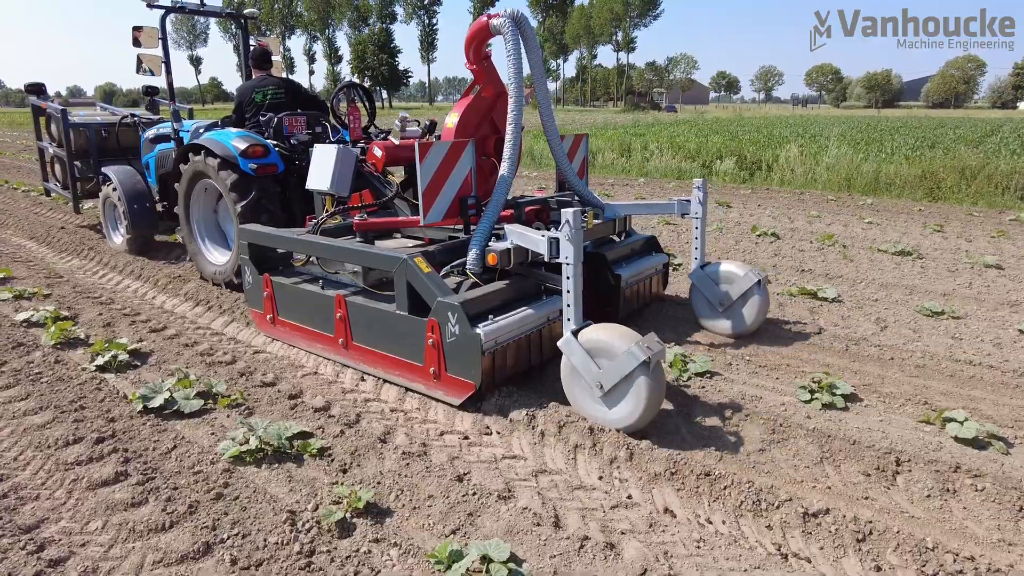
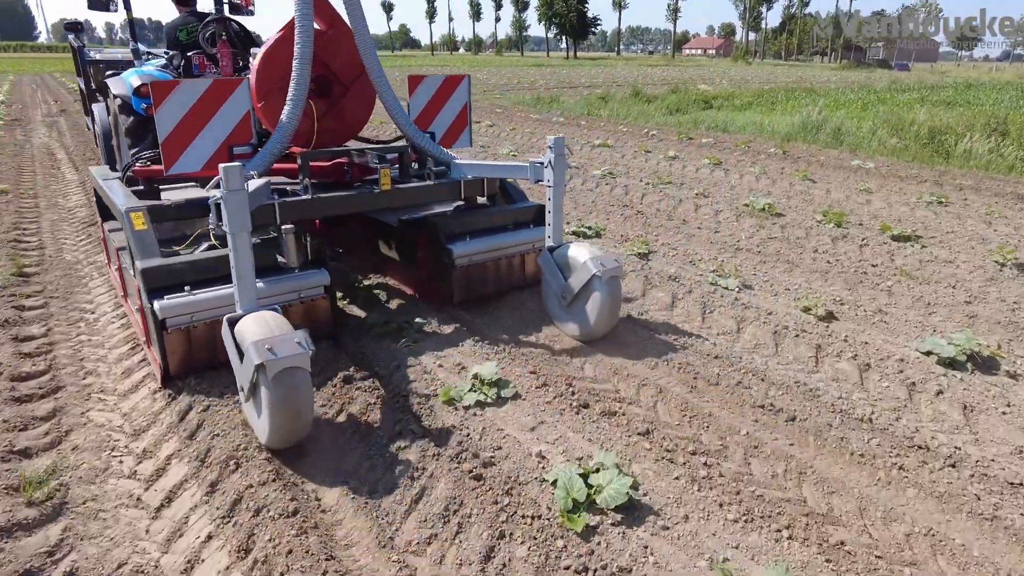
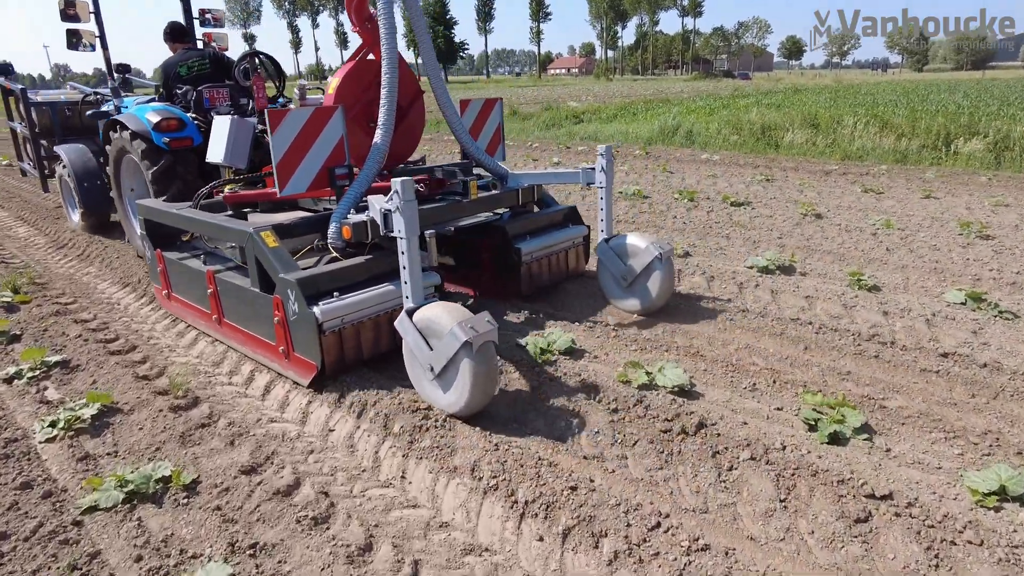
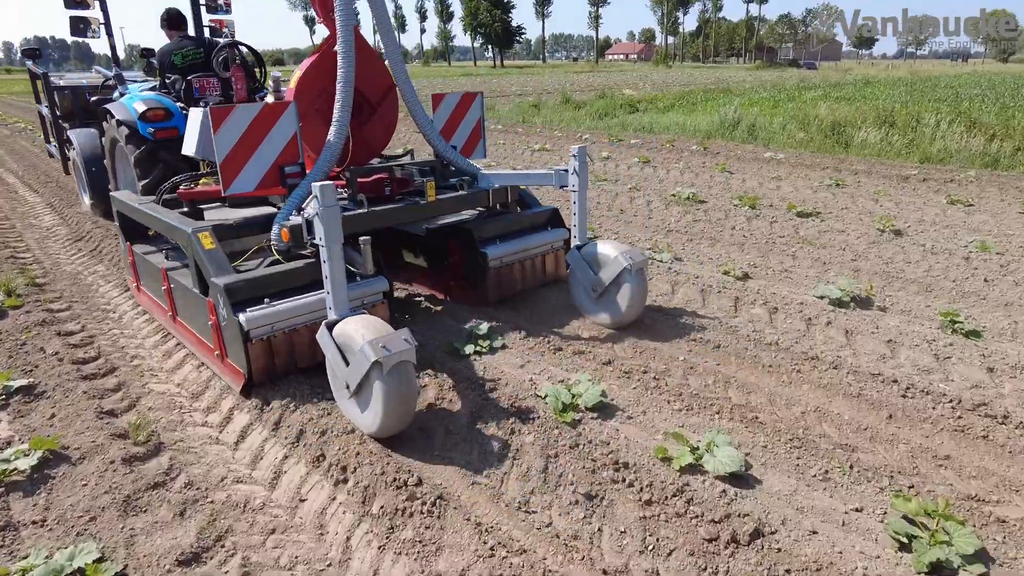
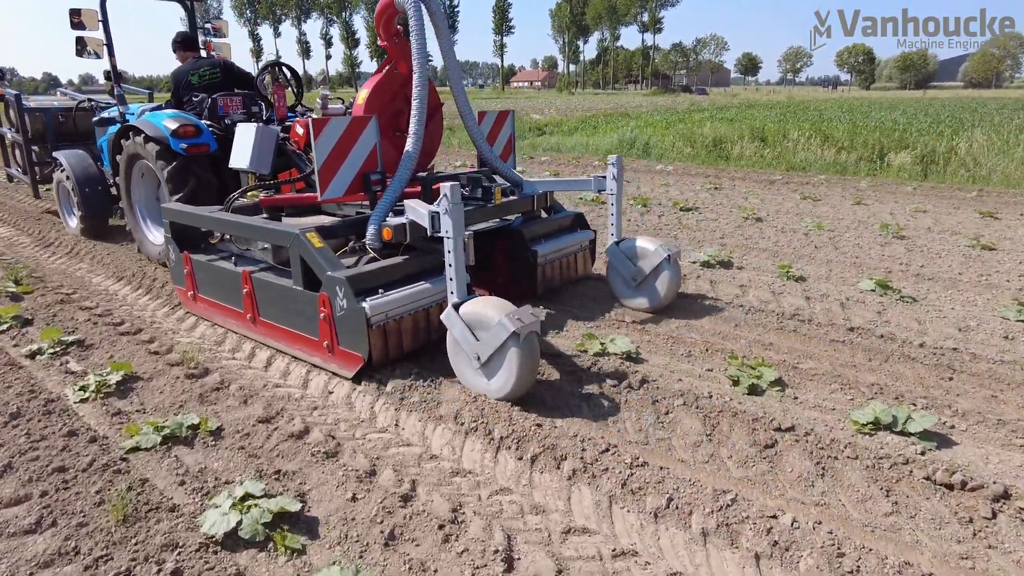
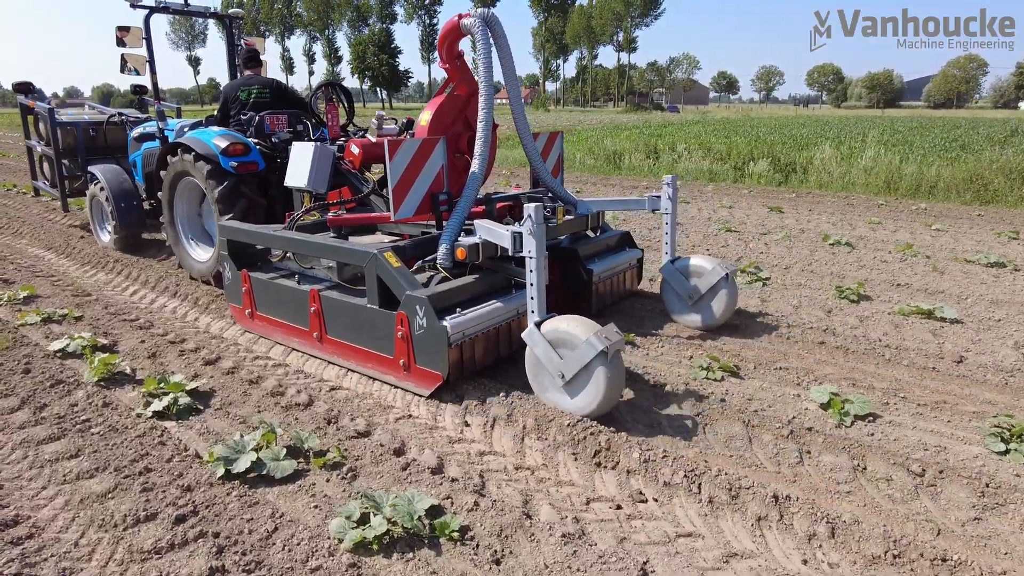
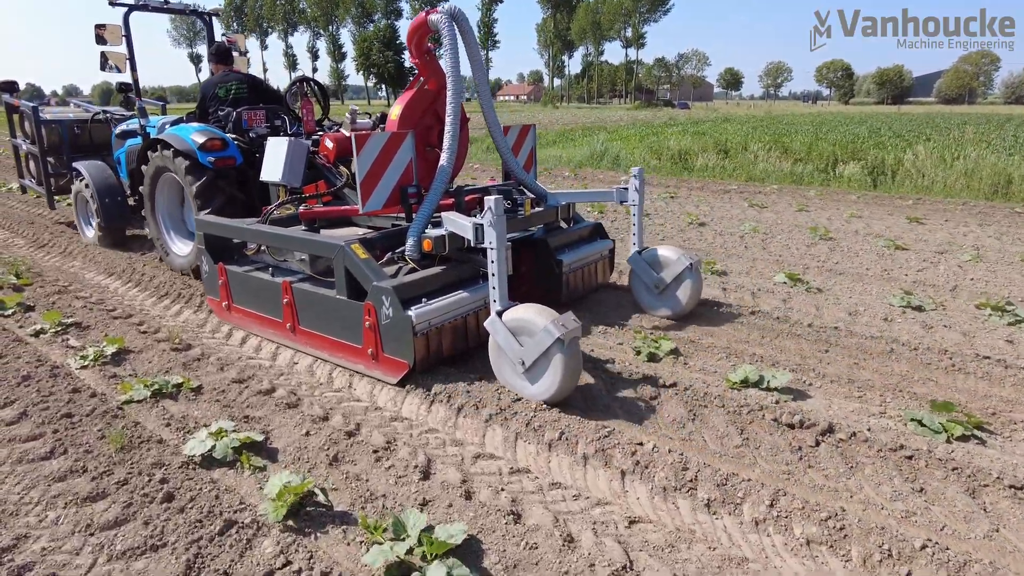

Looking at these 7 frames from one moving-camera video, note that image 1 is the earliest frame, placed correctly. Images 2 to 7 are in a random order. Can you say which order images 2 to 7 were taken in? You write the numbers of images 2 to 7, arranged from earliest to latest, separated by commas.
6, 7, 5, 3, 4, 2
